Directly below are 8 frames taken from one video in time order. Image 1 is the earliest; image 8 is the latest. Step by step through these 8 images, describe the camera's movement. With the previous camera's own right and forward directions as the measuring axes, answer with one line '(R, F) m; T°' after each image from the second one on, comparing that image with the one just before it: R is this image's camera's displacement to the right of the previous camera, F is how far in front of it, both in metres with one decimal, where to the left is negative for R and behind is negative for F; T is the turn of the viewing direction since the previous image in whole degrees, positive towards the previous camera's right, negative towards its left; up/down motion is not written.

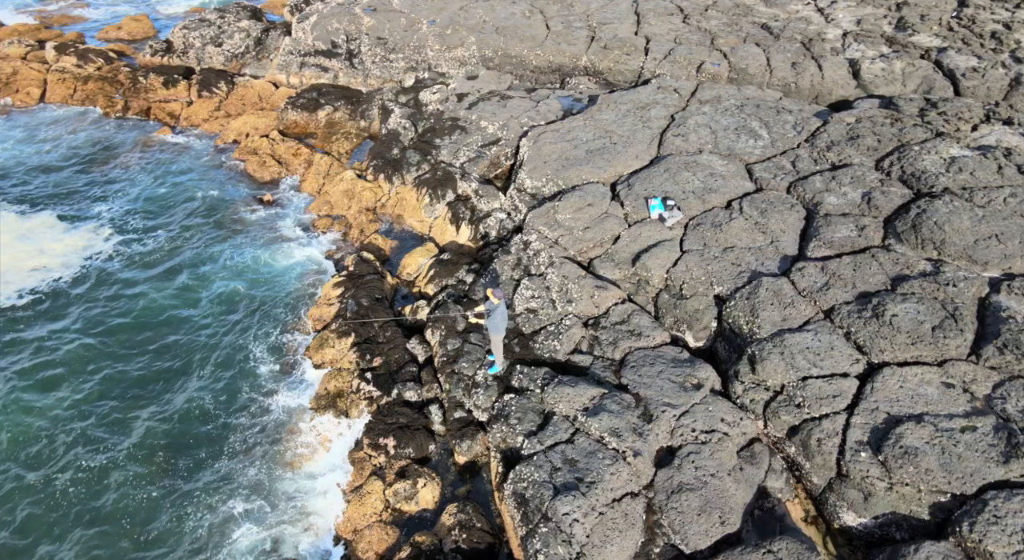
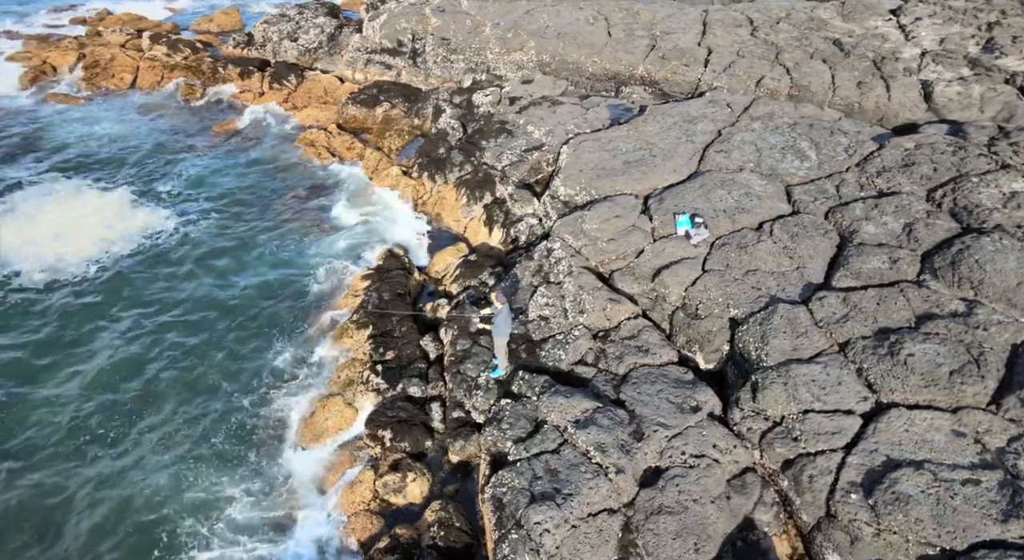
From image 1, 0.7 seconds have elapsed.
(+1.1, -0.1) m; -6°
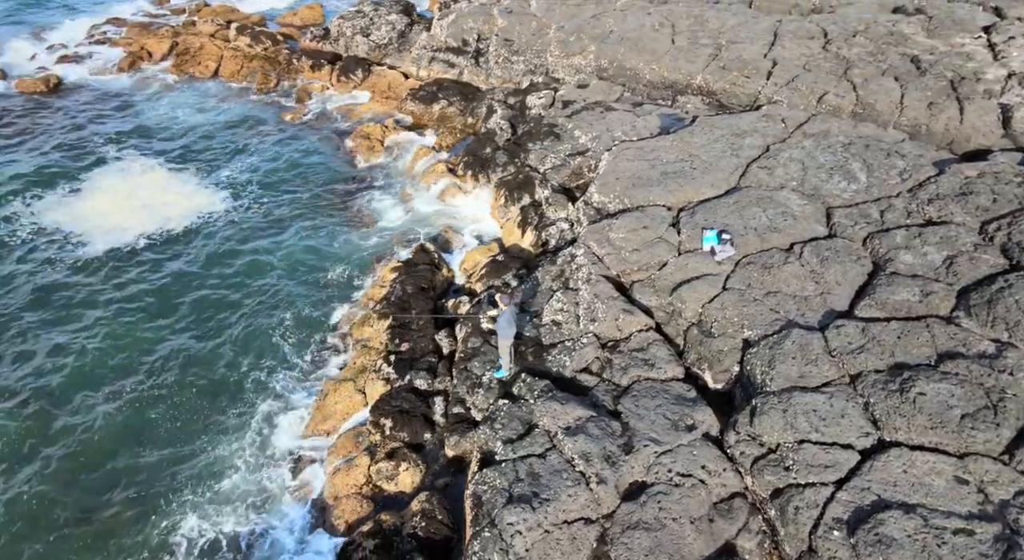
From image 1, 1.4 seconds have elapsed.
(+1.2, -0.1) m; -6°
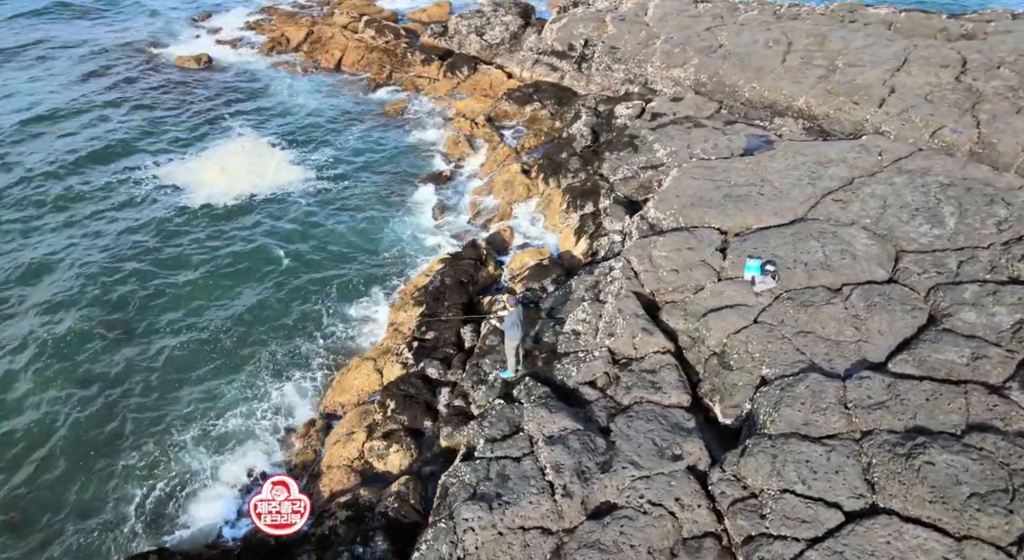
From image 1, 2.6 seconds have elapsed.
(+2.0, 0.0) m; -10°
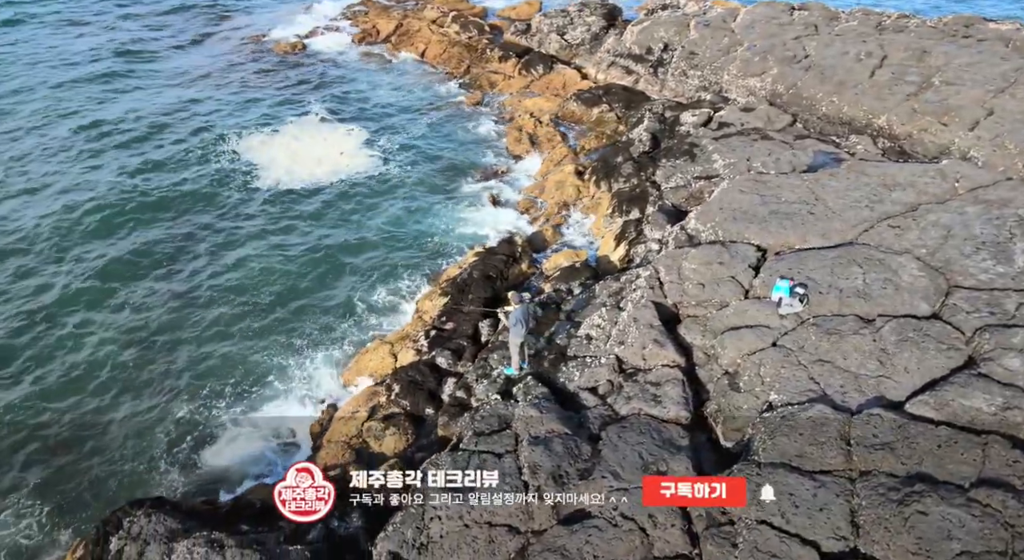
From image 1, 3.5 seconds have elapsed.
(+1.5, +0.1) m; -8°
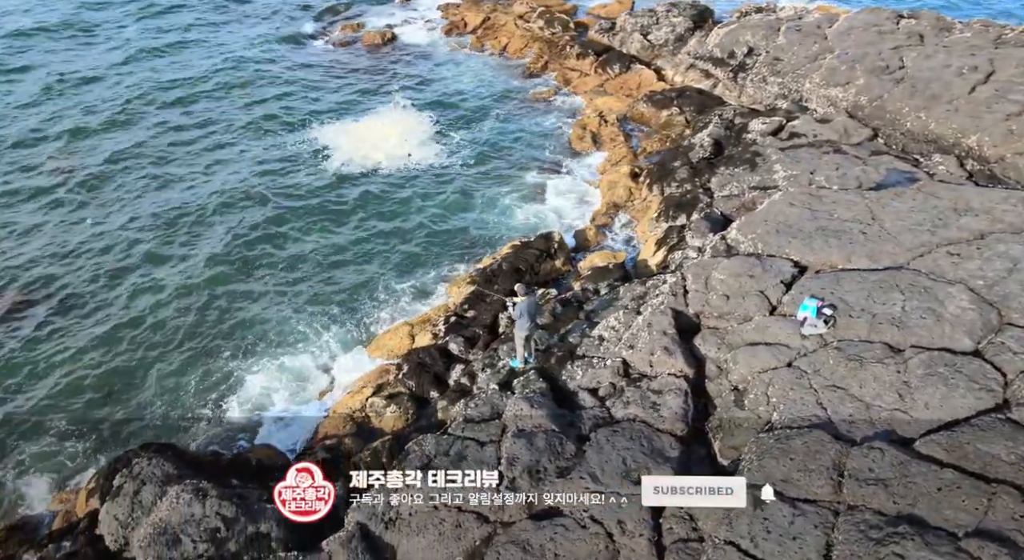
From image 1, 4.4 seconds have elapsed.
(+1.5, +0.1) m; -8°
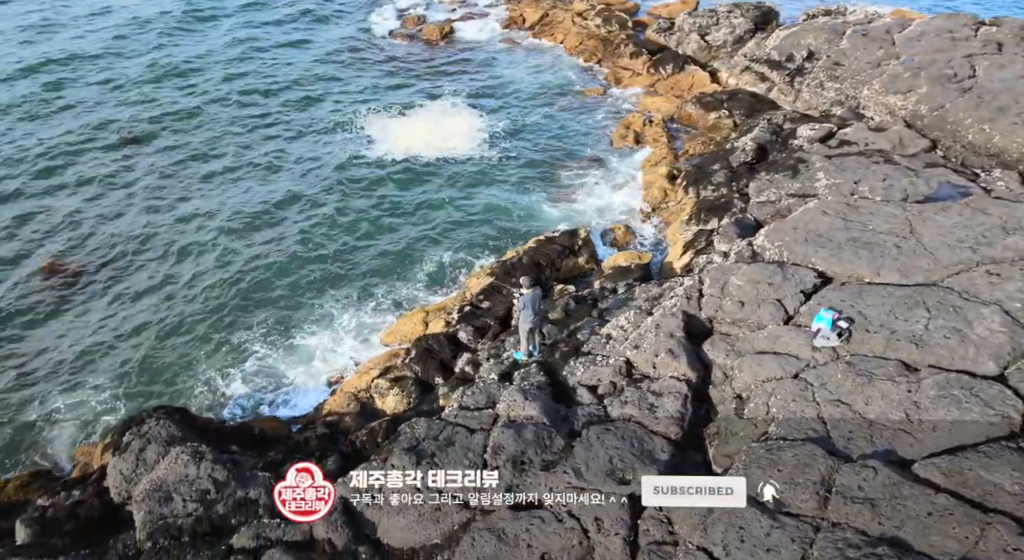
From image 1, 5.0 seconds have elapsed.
(+1.1, 0.0) m; -5°
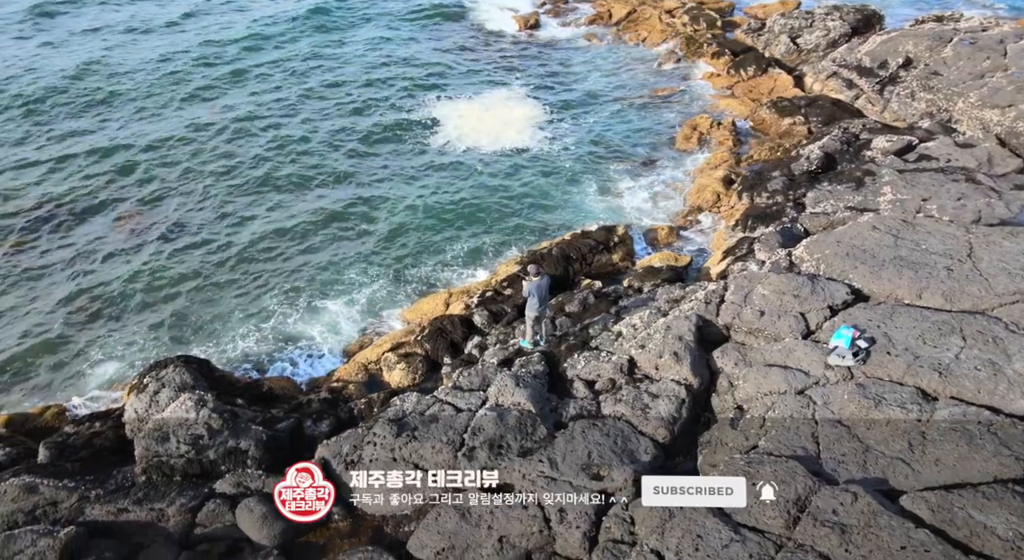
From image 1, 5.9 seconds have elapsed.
(+1.6, +0.1) m; -8°
